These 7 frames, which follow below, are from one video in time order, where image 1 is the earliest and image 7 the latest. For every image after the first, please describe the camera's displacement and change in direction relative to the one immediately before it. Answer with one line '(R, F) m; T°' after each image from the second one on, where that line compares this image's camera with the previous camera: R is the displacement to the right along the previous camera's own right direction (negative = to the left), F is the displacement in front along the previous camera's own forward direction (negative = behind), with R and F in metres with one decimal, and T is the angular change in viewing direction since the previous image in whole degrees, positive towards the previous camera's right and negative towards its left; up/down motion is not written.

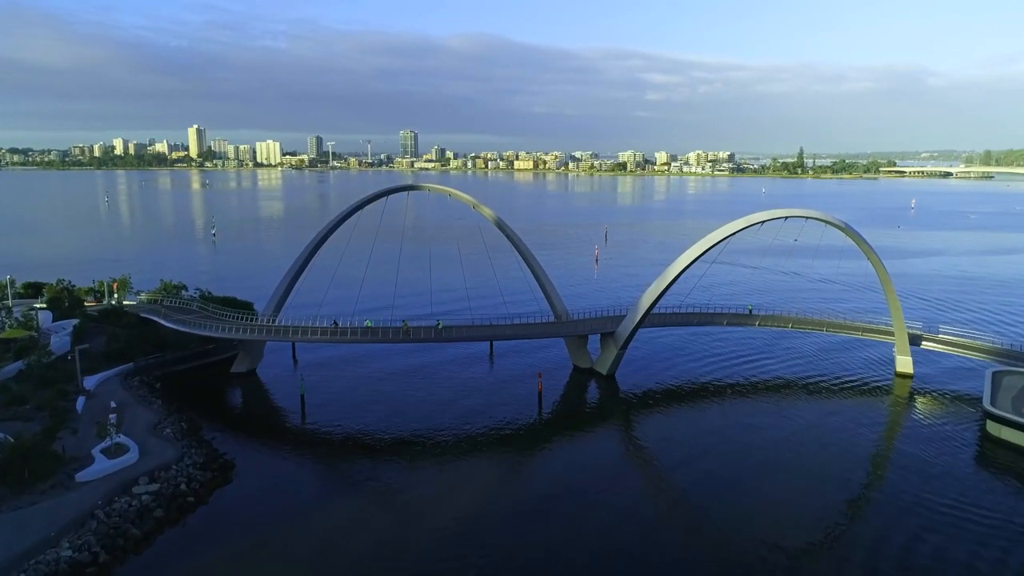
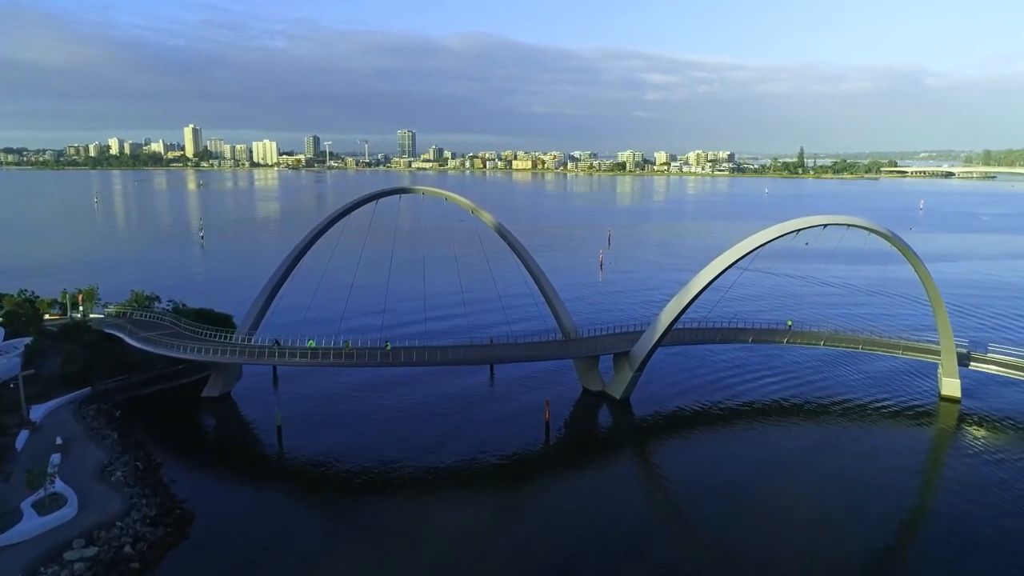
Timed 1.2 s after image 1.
(-0.1, +2.0) m; 0°
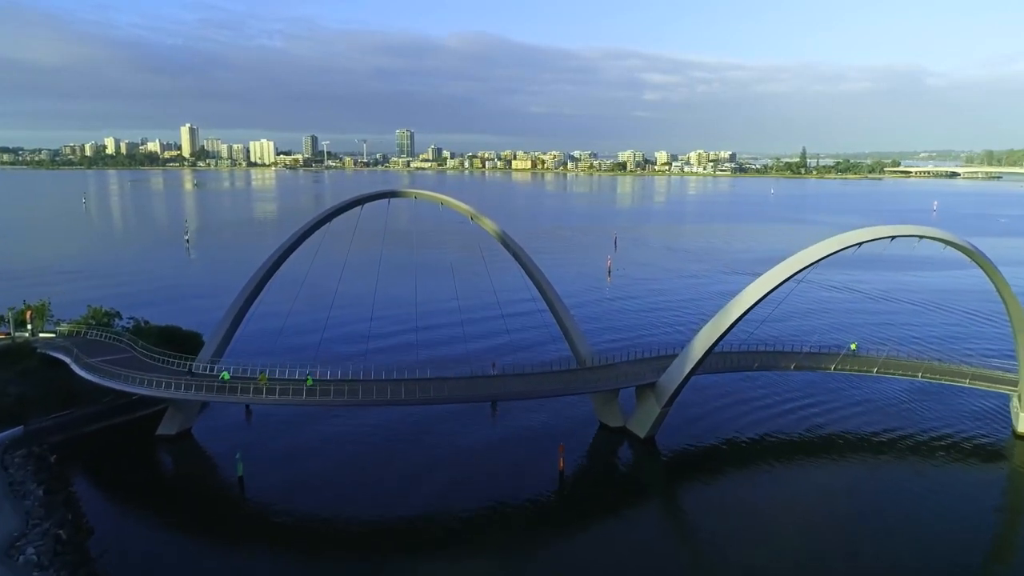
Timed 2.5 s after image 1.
(-0.1, +2.6) m; 0°
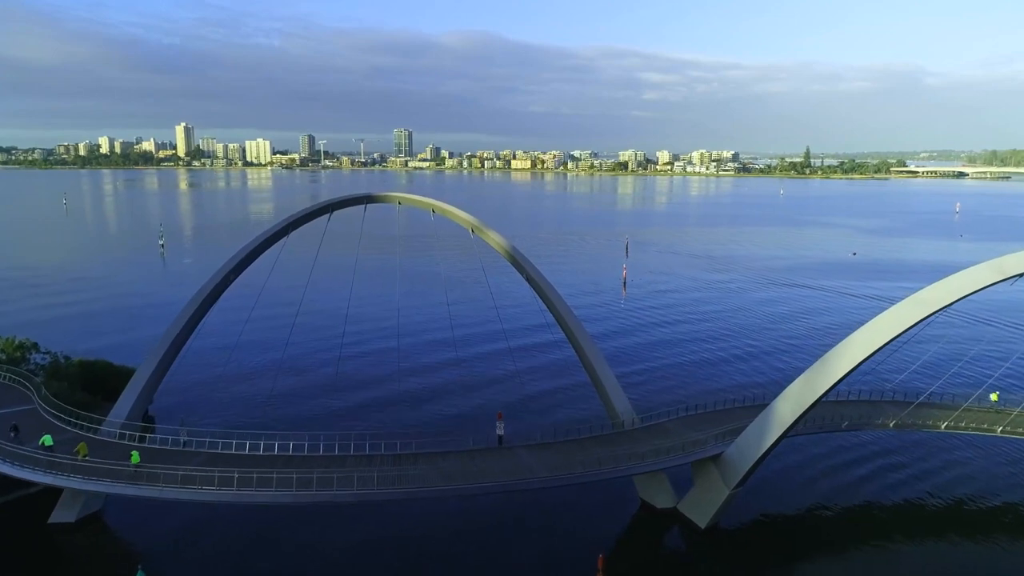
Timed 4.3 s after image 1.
(-0.2, +3.9) m; 0°
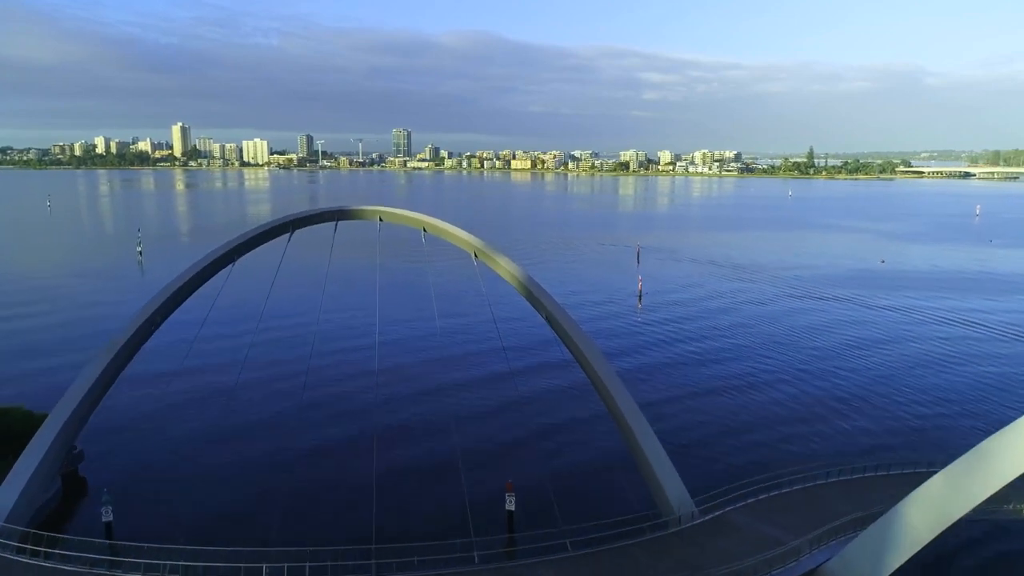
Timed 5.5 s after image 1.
(-0.2, +3.0) m; 0°
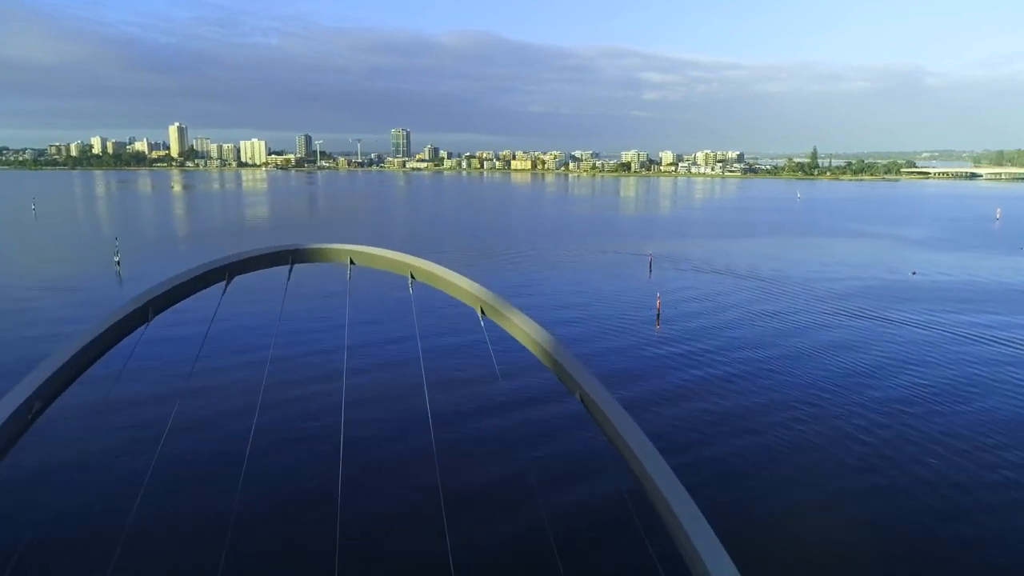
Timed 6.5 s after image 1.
(-0.2, +2.8) m; 0°
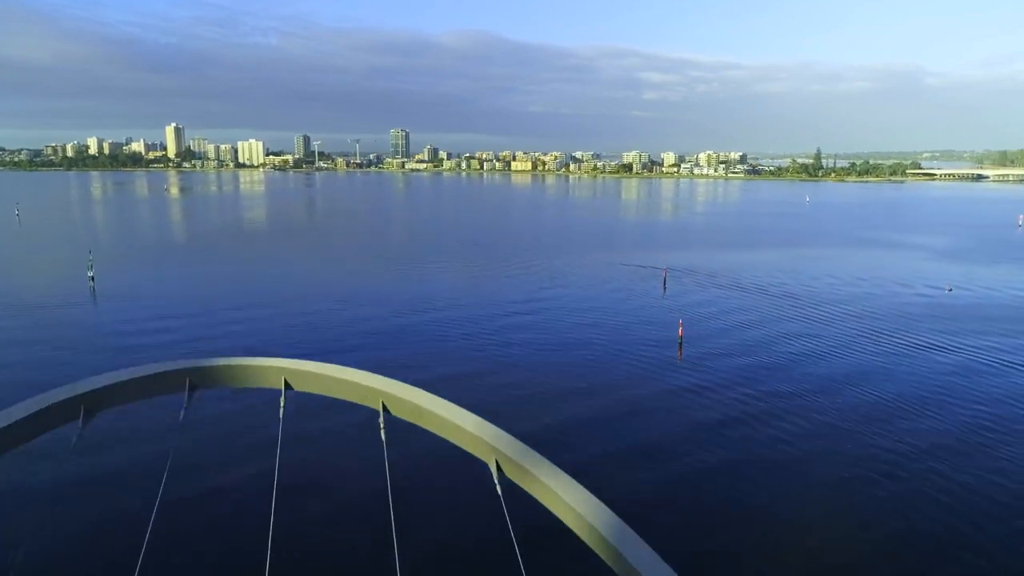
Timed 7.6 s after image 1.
(-0.2, +2.8) m; 0°
